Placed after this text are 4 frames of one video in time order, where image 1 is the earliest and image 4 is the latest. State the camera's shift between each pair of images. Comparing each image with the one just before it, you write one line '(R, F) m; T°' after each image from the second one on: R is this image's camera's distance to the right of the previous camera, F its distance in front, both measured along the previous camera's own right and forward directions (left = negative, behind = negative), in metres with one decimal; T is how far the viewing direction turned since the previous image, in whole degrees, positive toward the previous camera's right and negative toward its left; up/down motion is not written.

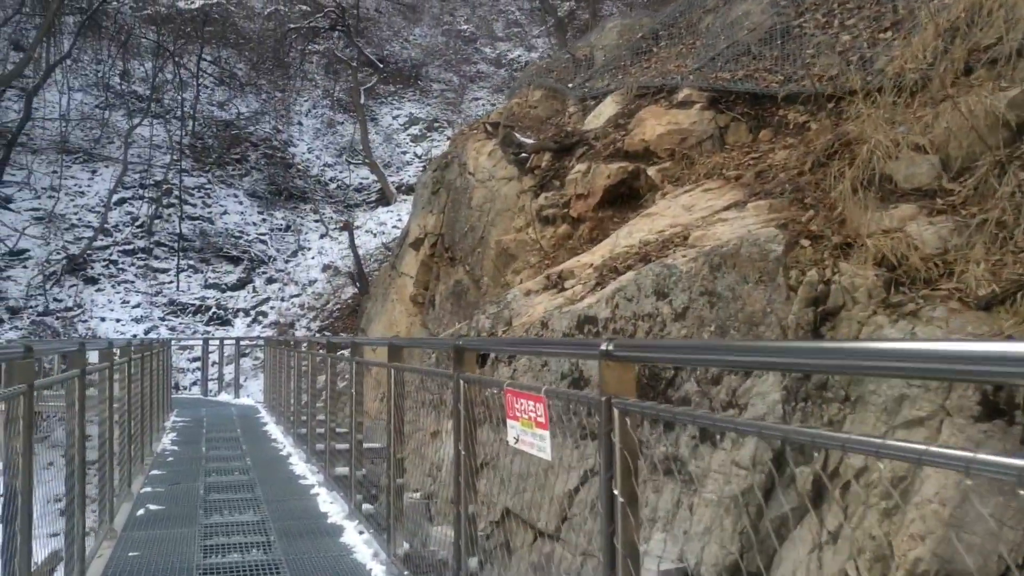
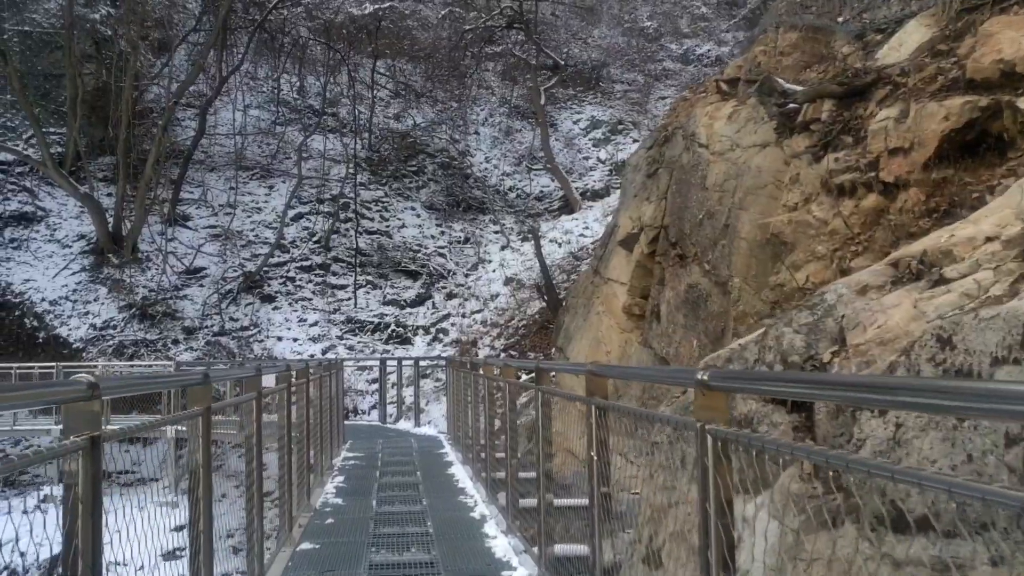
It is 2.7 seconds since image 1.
(-0.9, +2.6) m; -13°
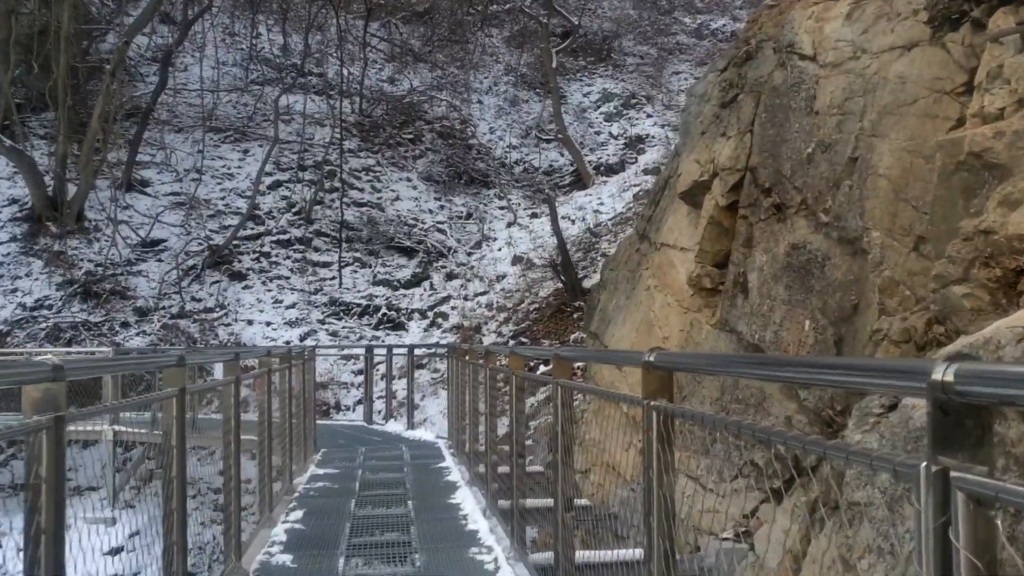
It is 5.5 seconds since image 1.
(-0.3, +2.6) m; 0°
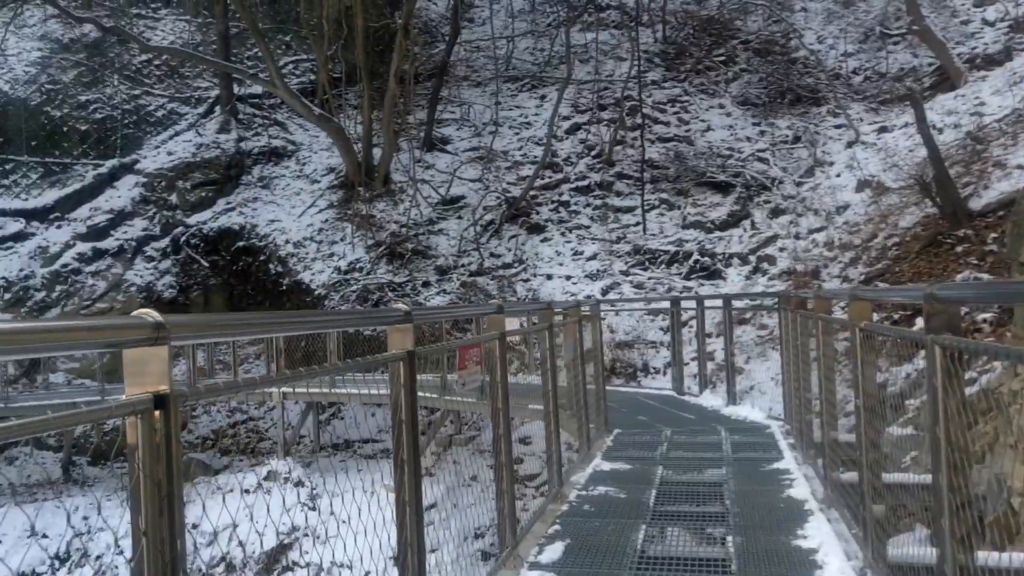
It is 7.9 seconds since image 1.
(-0.2, +2.7) m; -24°
